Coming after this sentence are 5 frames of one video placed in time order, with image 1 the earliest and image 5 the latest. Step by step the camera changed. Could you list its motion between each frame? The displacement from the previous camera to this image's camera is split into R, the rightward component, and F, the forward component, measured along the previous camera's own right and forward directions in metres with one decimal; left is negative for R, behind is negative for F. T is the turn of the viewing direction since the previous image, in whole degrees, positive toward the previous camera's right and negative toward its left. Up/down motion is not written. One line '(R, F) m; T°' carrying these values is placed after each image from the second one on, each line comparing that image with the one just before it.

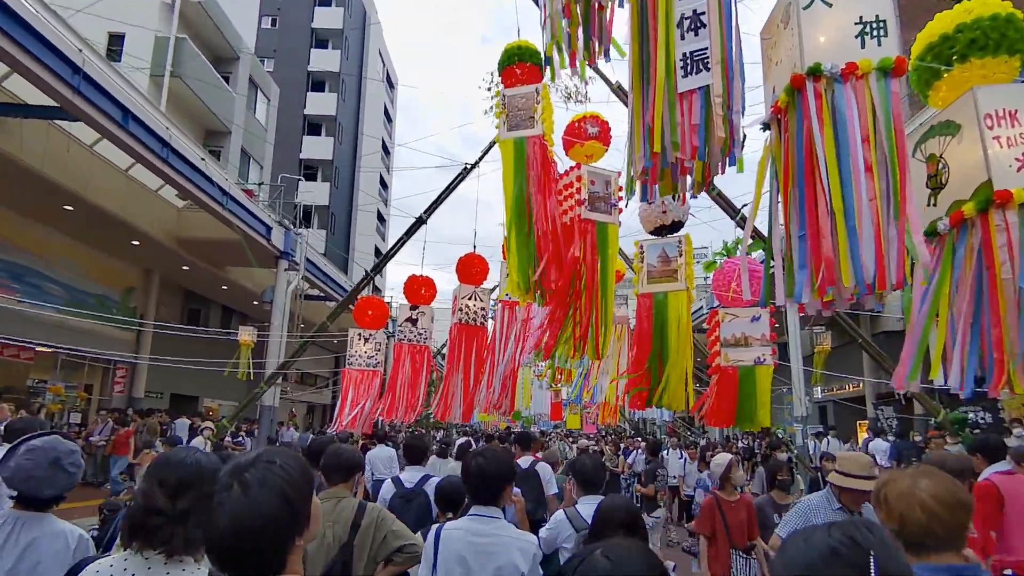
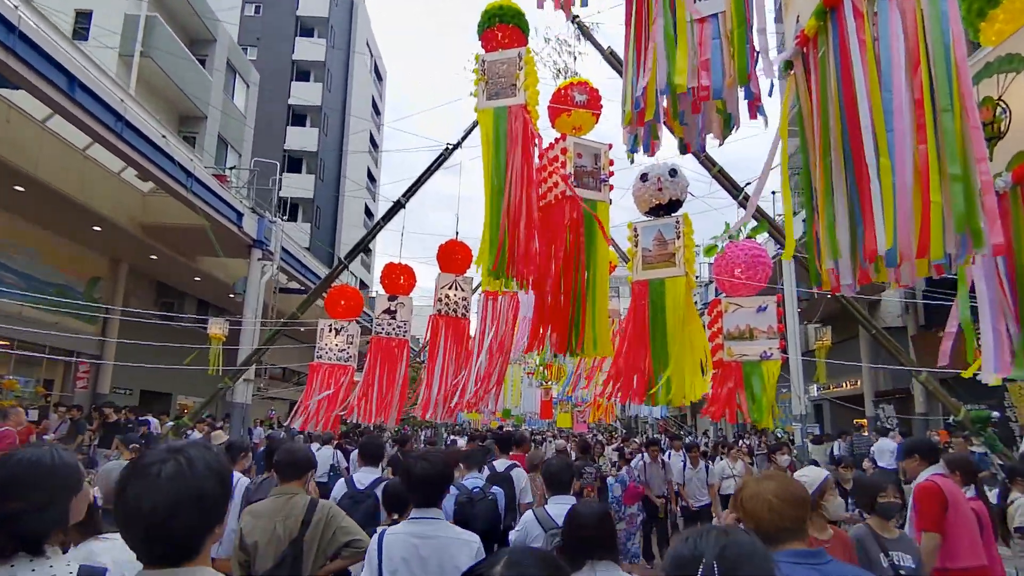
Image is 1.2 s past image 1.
(+0.1, +0.5) m; +1°
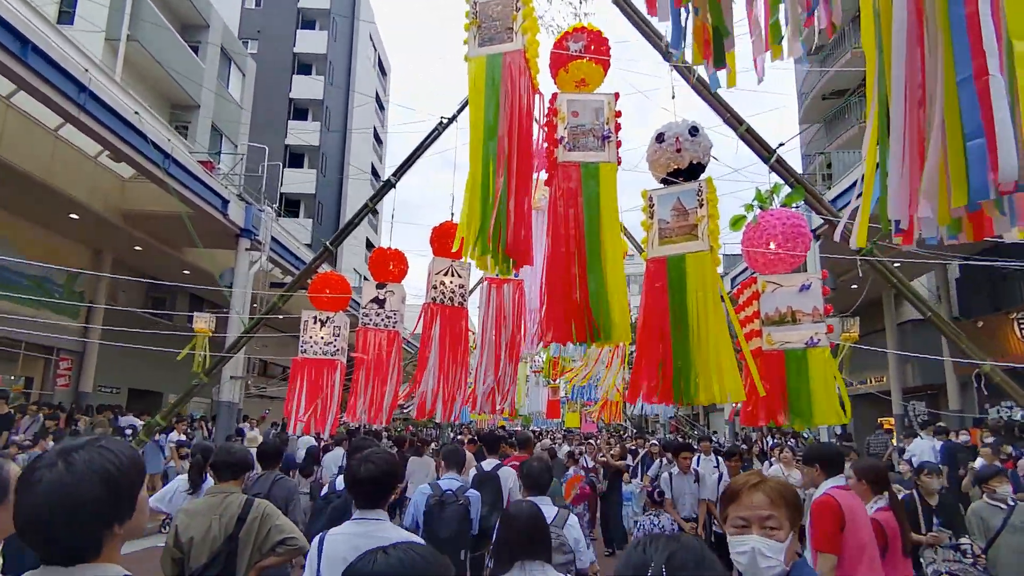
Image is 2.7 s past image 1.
(+0.1, +0.6) m; -1°
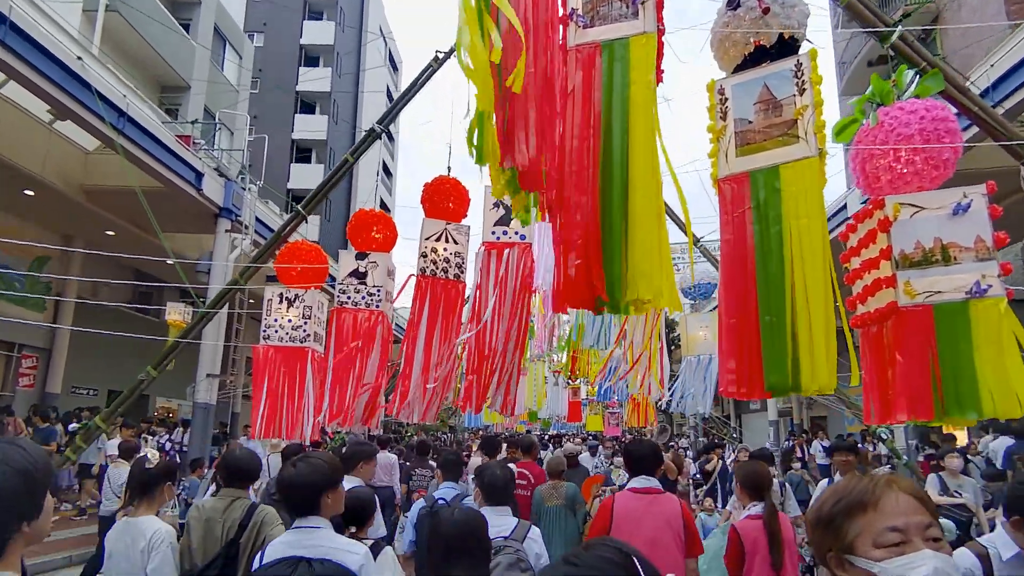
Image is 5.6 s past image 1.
(0.0, +1.2) m; -1°
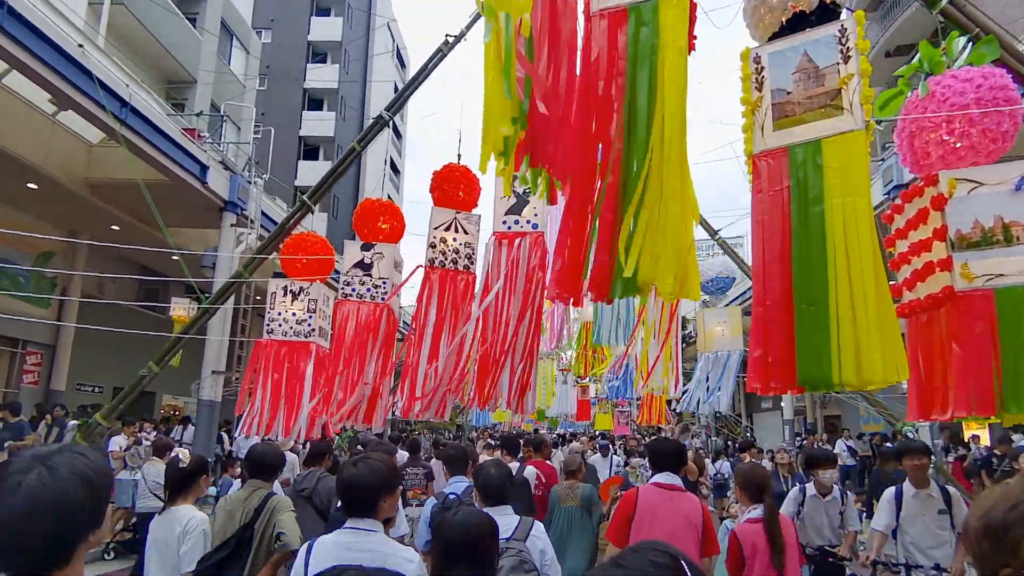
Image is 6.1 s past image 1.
(0.0, +0.2) m; -1°
